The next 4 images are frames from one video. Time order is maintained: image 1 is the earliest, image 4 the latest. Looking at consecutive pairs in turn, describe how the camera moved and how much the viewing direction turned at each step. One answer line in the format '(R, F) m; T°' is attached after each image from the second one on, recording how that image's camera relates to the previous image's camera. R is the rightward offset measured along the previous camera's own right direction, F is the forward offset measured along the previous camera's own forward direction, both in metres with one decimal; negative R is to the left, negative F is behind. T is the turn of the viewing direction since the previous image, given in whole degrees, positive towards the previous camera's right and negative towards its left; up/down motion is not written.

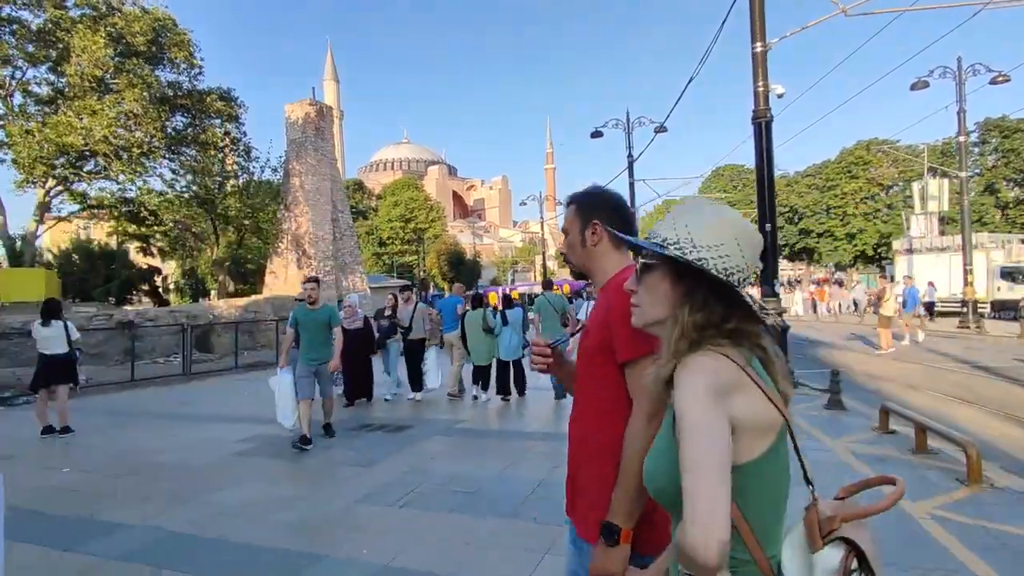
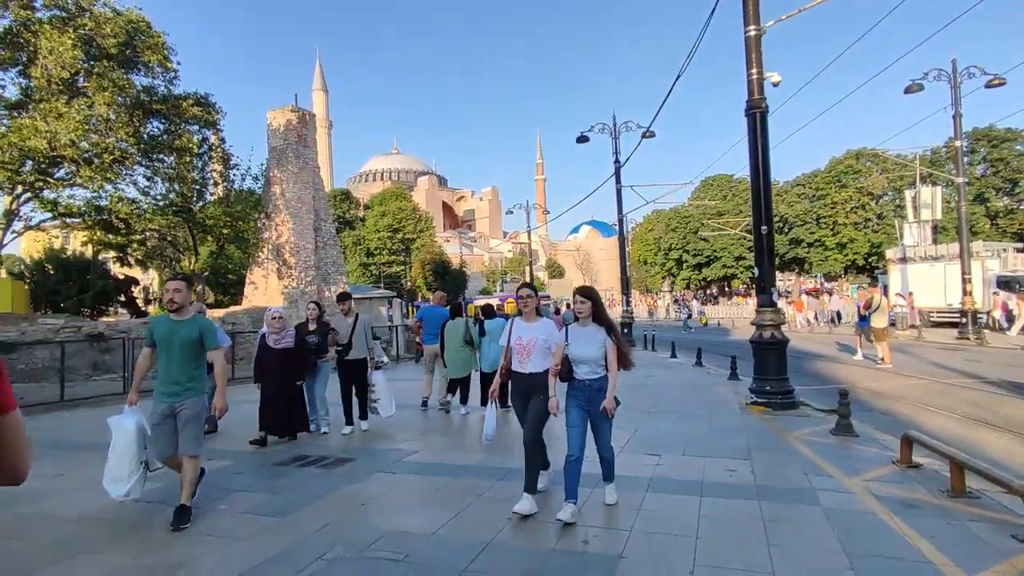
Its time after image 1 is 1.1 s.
(+0.4, +1.0) m; +1°
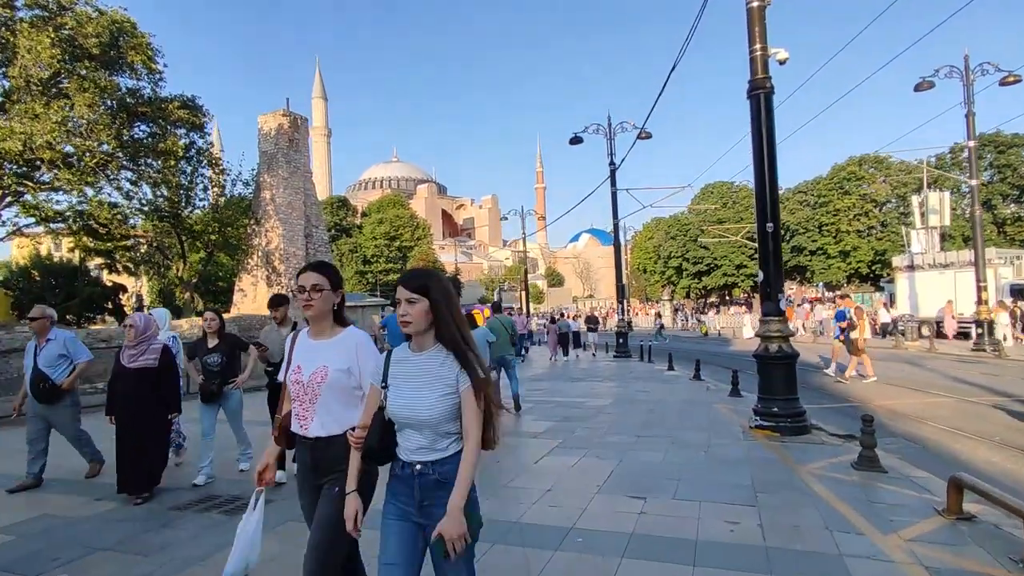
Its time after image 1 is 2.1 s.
(+0.4, +1.1) m; 0°
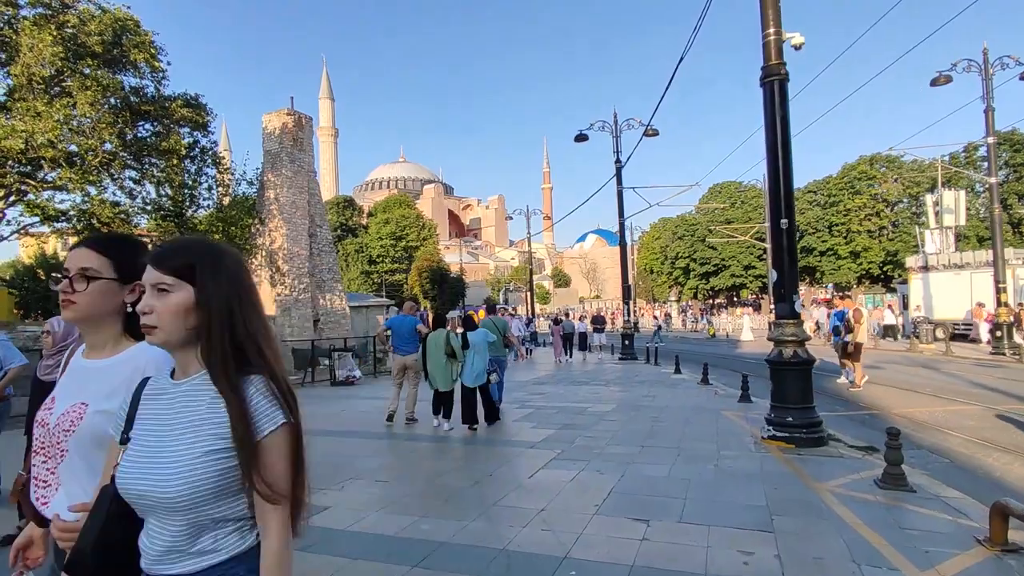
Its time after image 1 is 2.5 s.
(+0.1, +0.5) m; -1°
